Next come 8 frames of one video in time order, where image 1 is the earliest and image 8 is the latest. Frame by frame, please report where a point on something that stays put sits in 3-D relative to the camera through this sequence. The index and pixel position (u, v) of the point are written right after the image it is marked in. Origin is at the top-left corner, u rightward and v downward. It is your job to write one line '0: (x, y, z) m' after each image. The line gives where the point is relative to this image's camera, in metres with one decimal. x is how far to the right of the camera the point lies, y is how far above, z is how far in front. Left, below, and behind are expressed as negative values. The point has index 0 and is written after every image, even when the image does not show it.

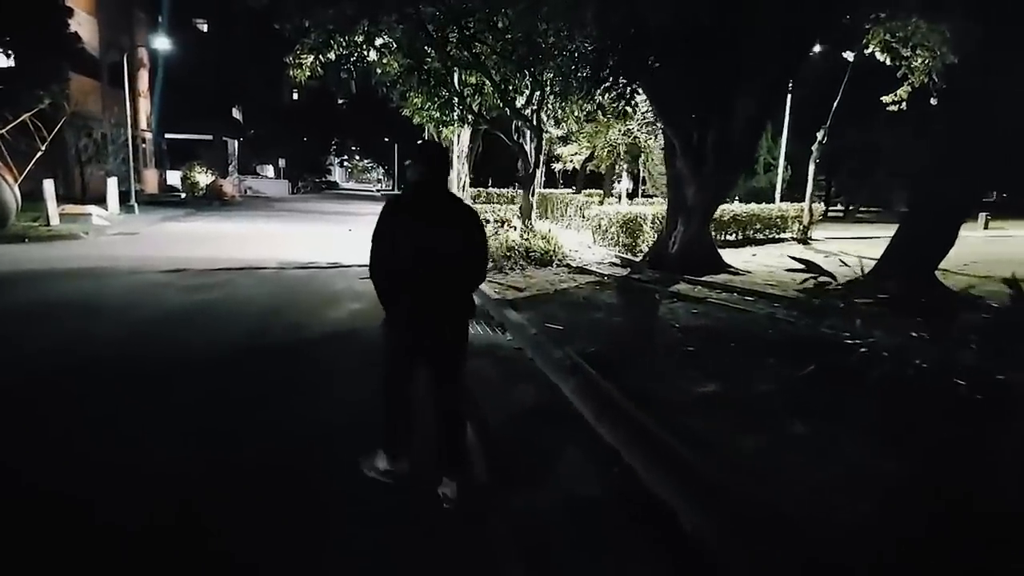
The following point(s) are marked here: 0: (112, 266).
0: (-9.2, +0.4, +15.0) m
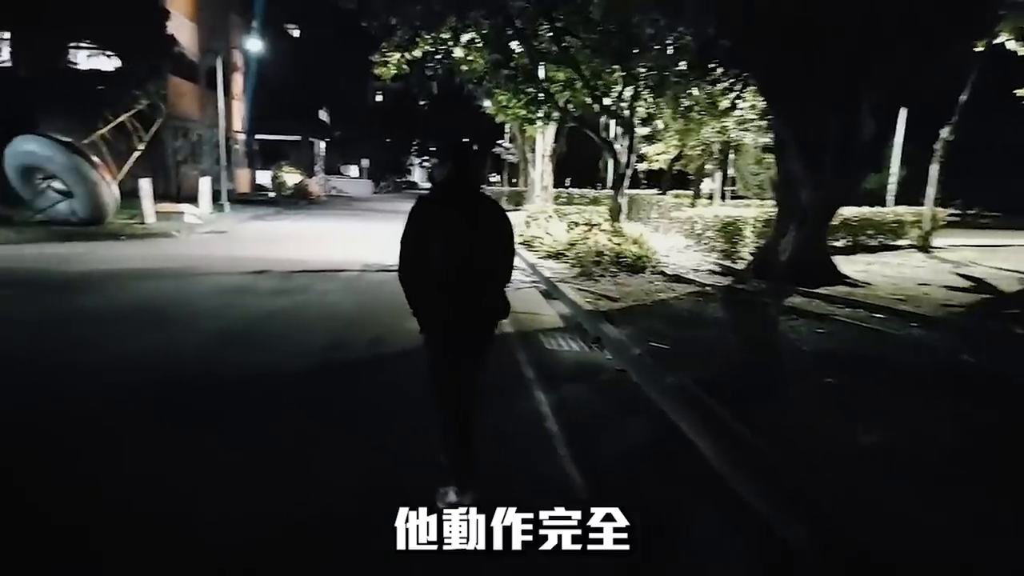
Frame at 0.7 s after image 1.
0: (-7.2, +0.4, +15.0) m
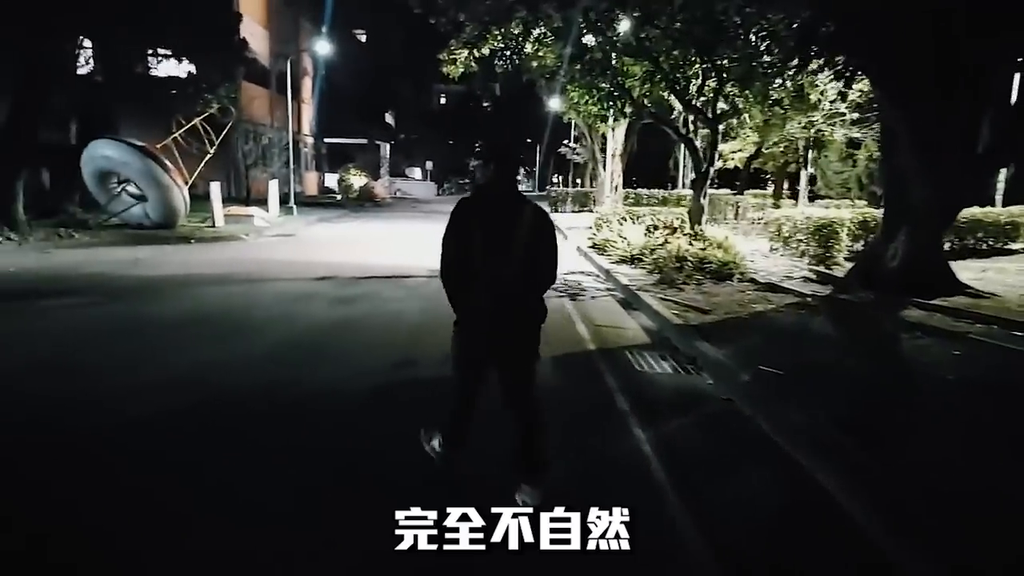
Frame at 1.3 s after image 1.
0: (-5.5, +0.3, +14.6) m
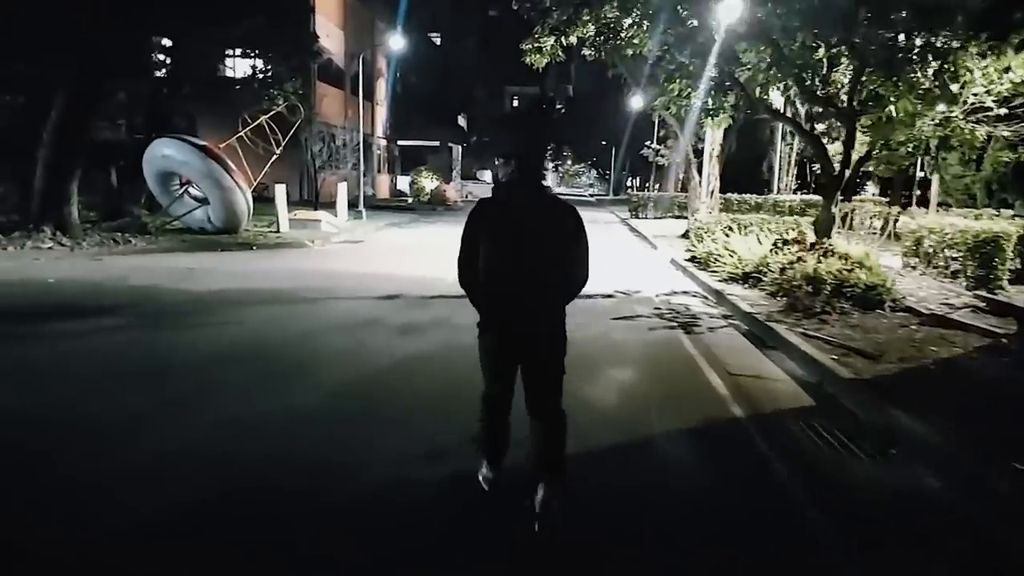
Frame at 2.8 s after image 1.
0: (-3.7, 0.0, +12.9) m
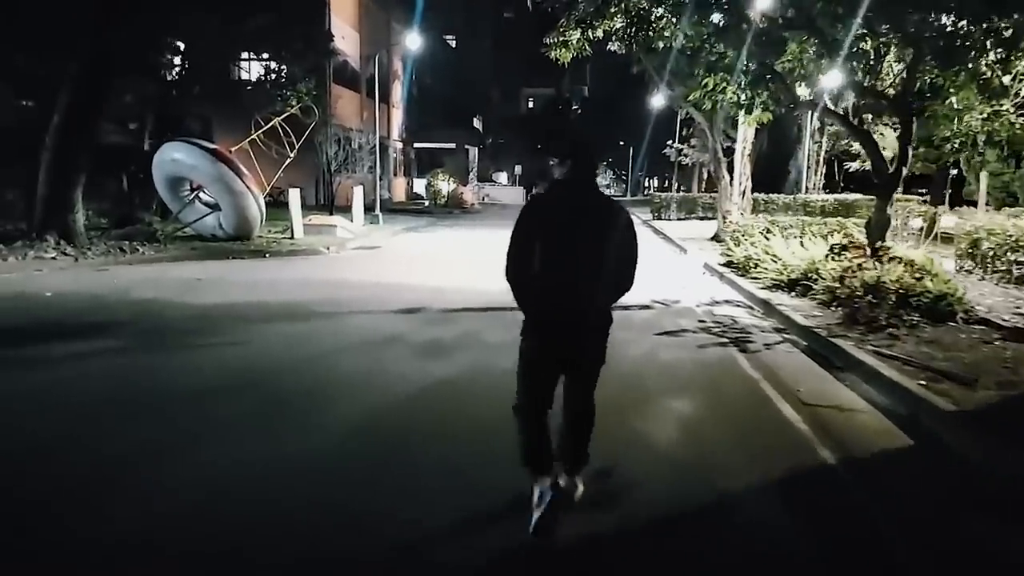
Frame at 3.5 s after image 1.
0: (-3.2, -0.2, +12.0) m
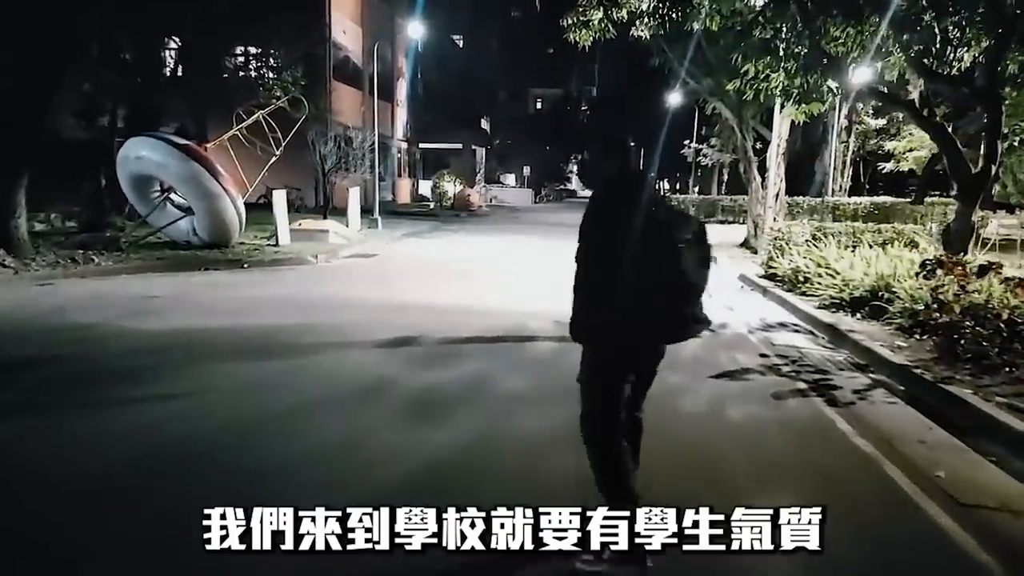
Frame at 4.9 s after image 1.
0: (-3.0, -0.6, +9.9) m
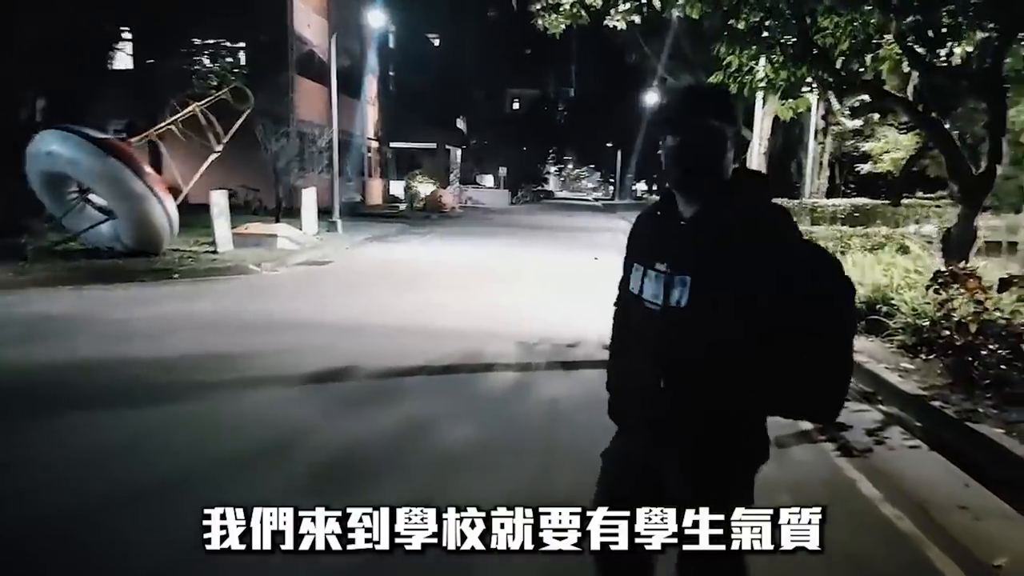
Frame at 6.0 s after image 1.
0: (-3.5, -0.8, +8.5) m
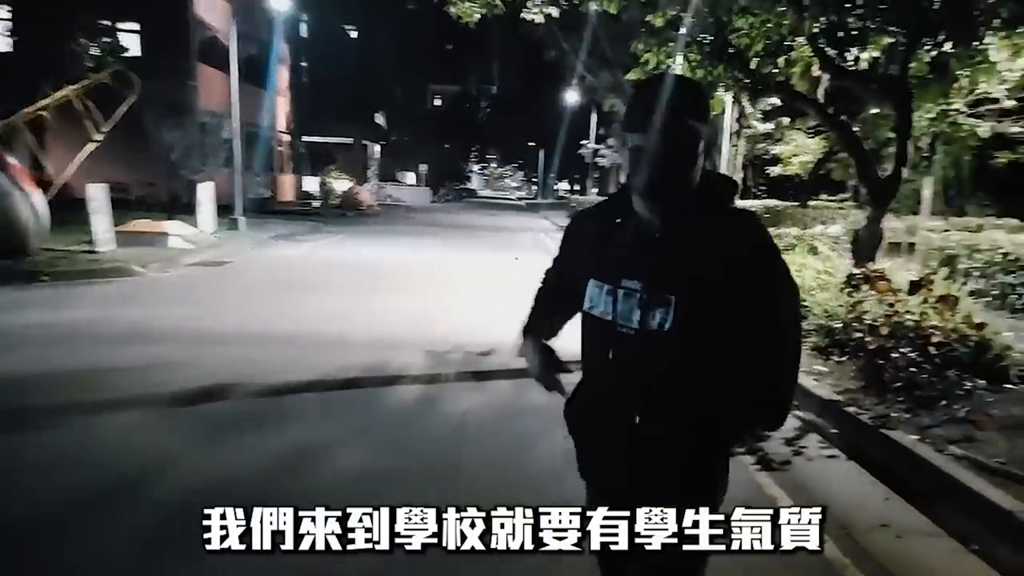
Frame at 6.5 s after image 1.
0: (-4.6, -0.9, +7.4) m
